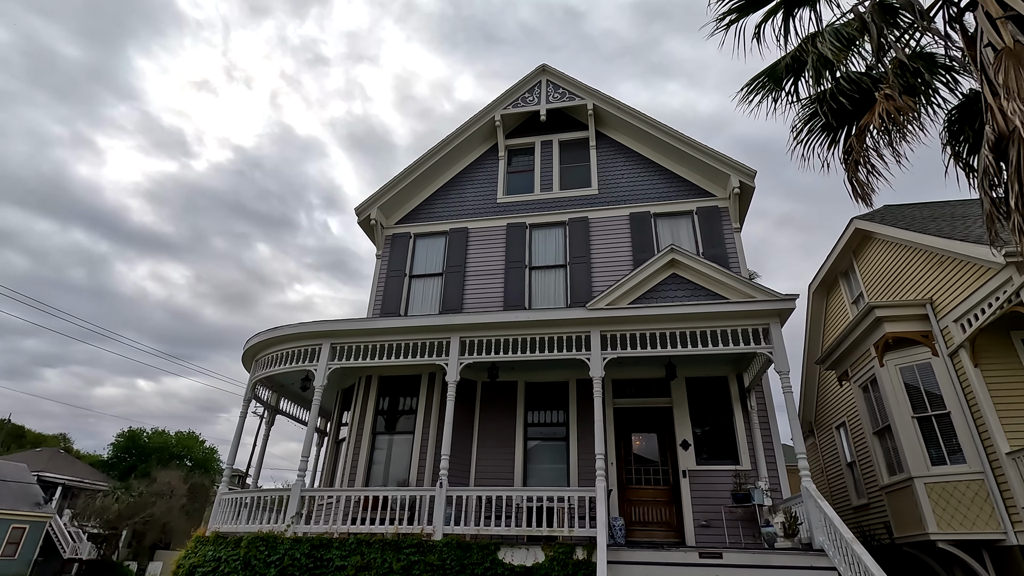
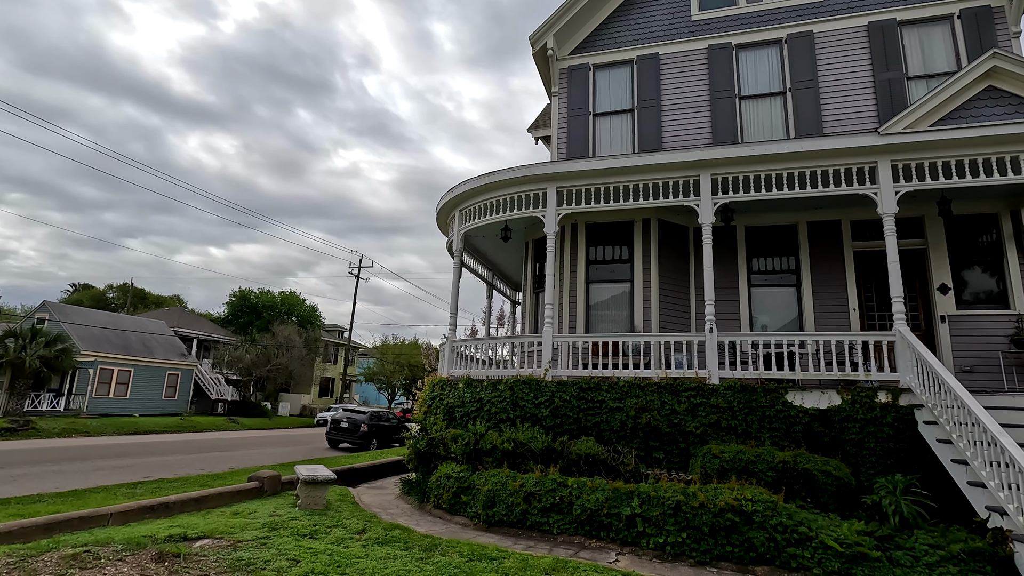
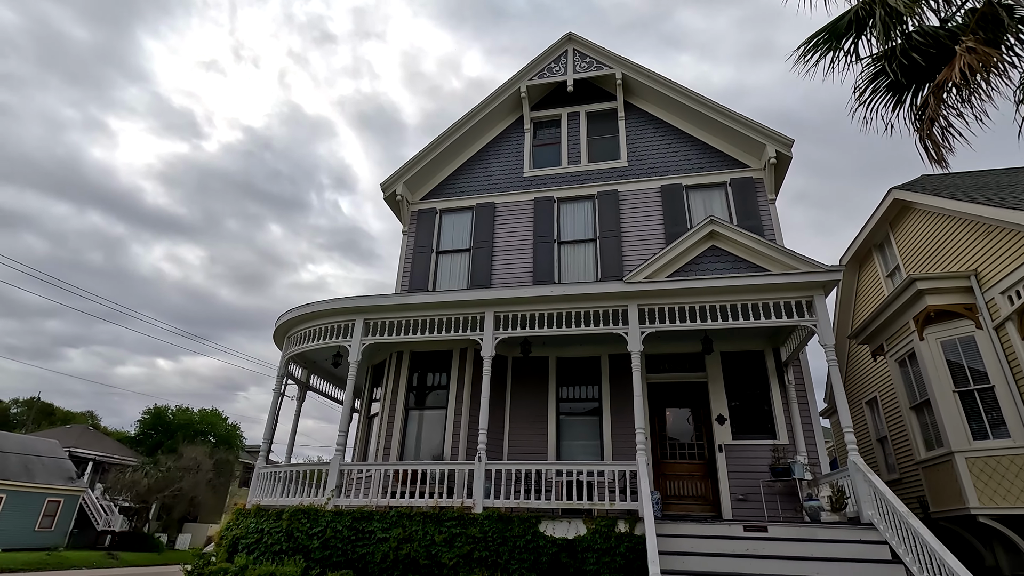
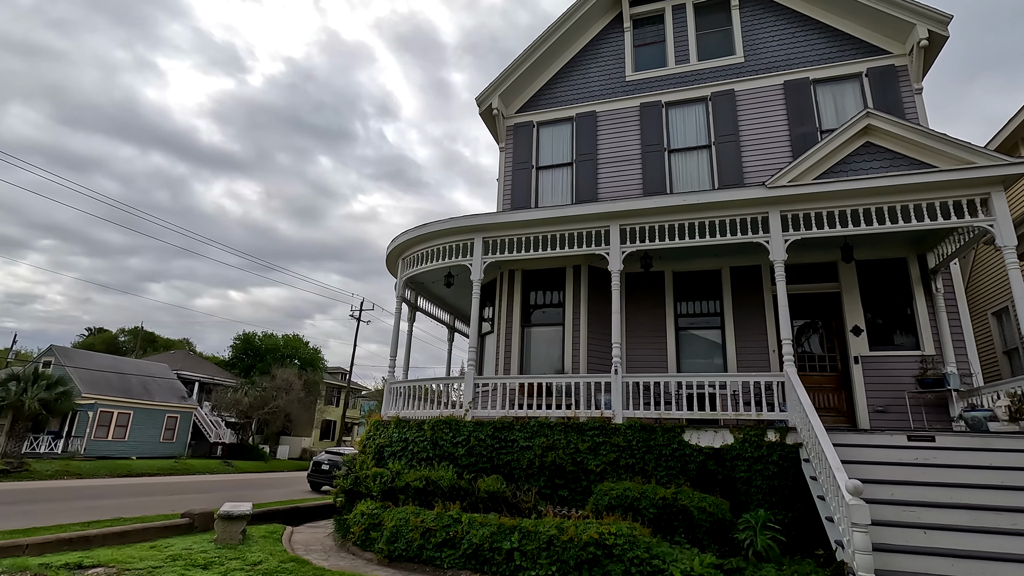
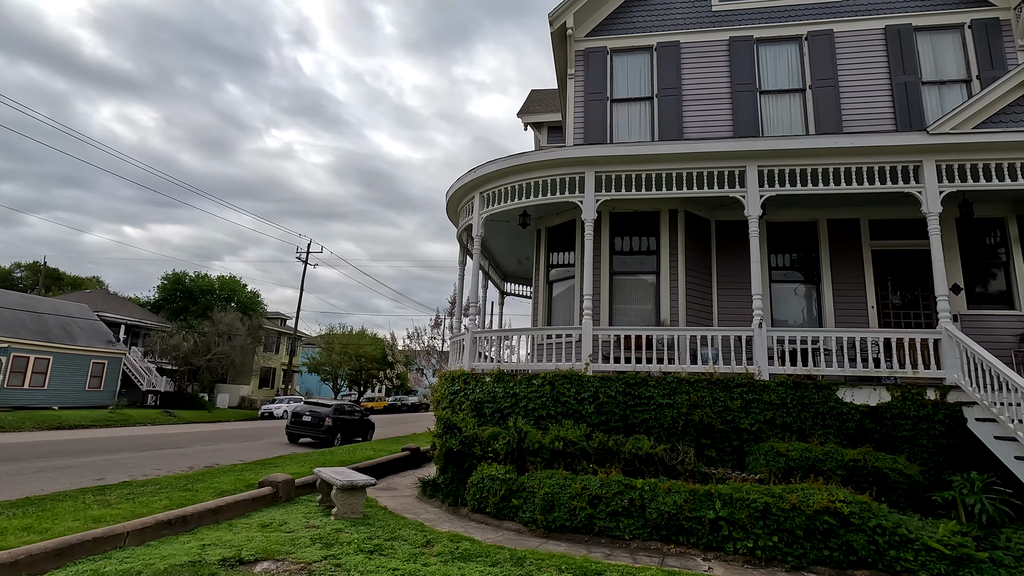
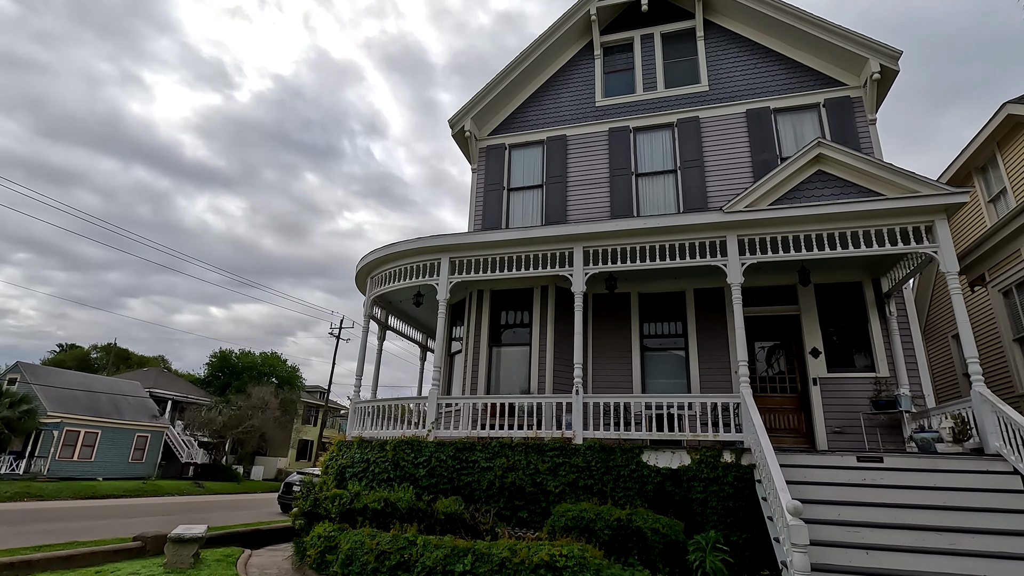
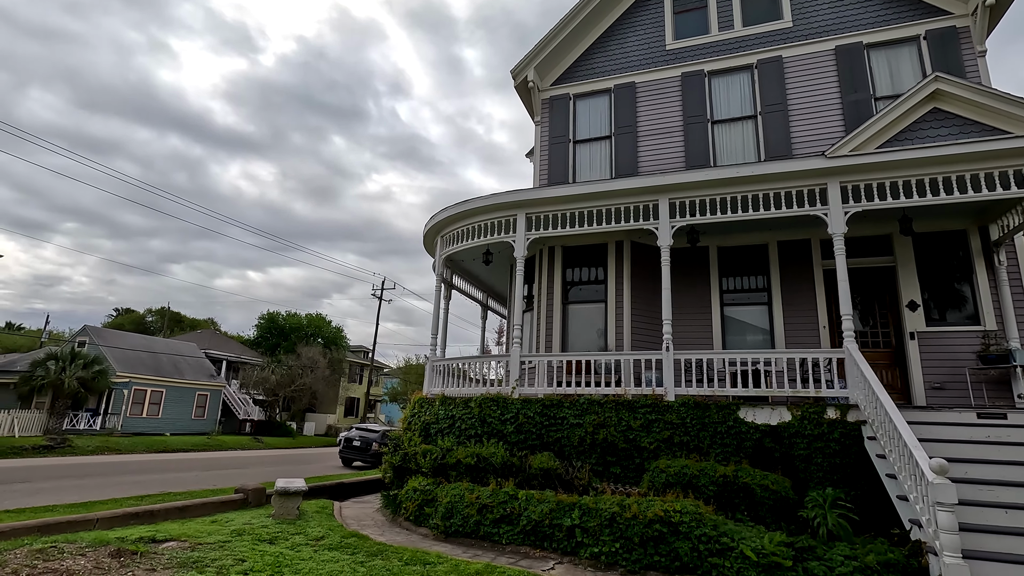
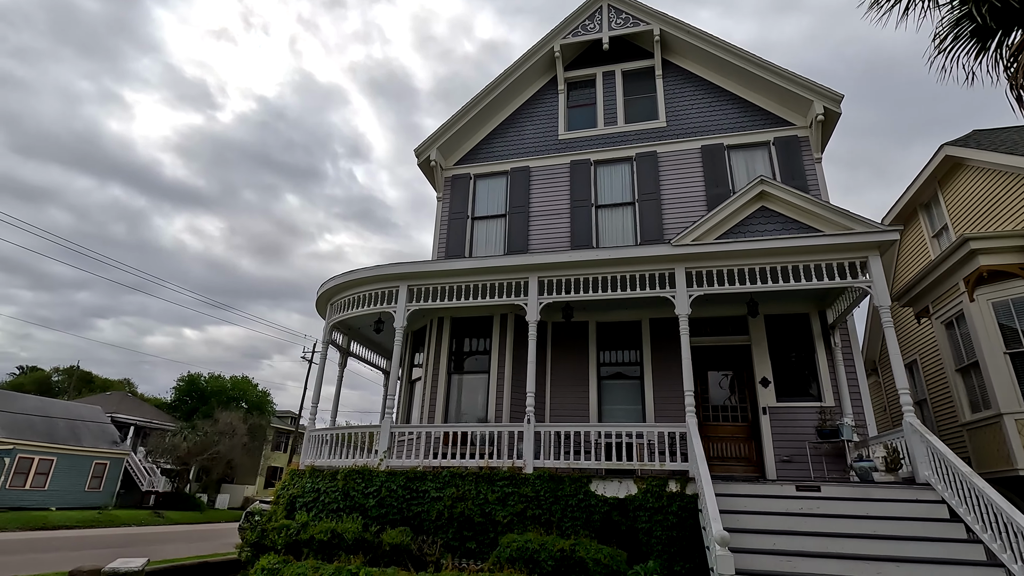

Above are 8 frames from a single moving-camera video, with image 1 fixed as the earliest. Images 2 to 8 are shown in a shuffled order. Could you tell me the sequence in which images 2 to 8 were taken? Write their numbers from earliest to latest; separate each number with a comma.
3, 8, 6, 4, 7, 2, 5
